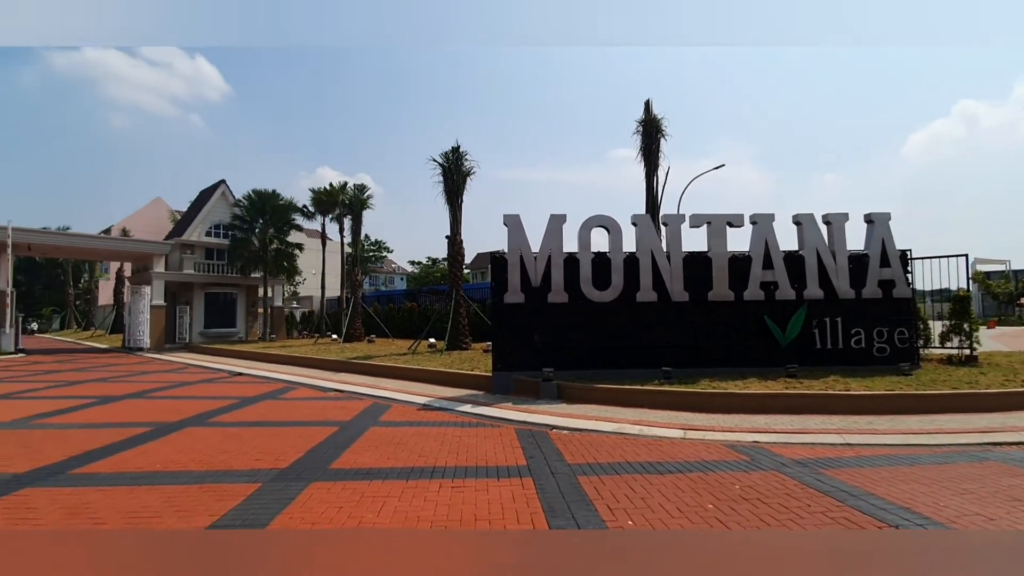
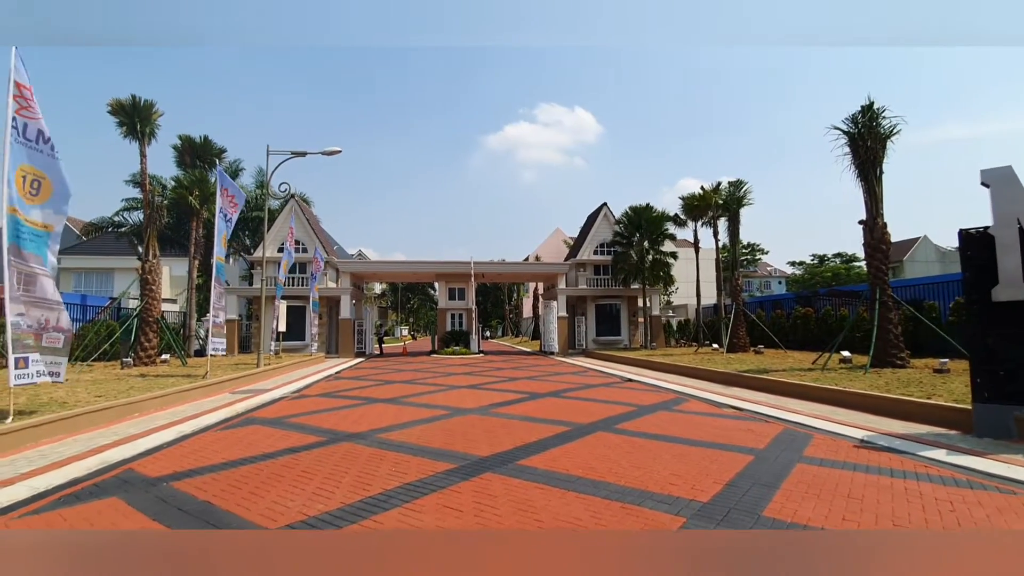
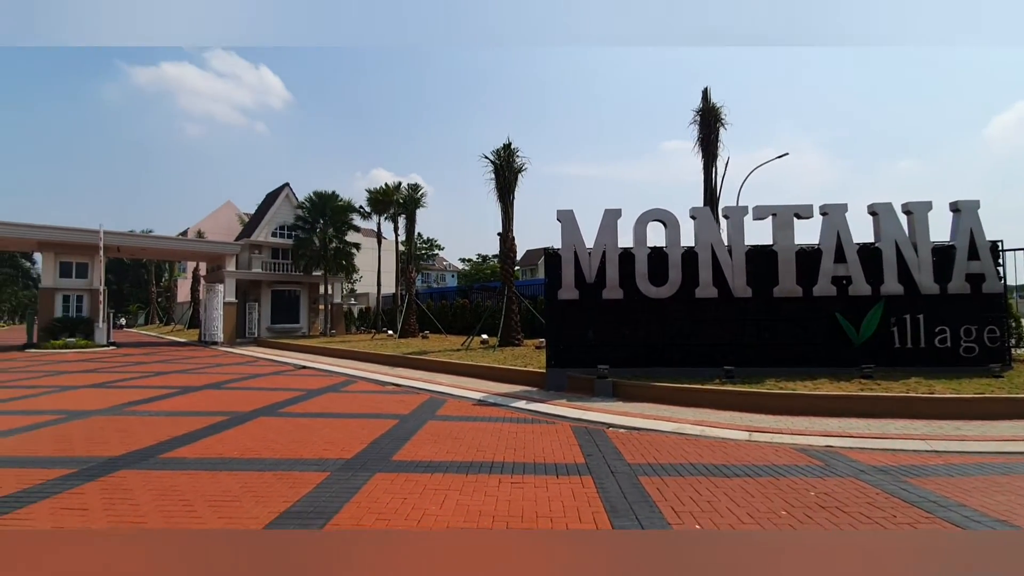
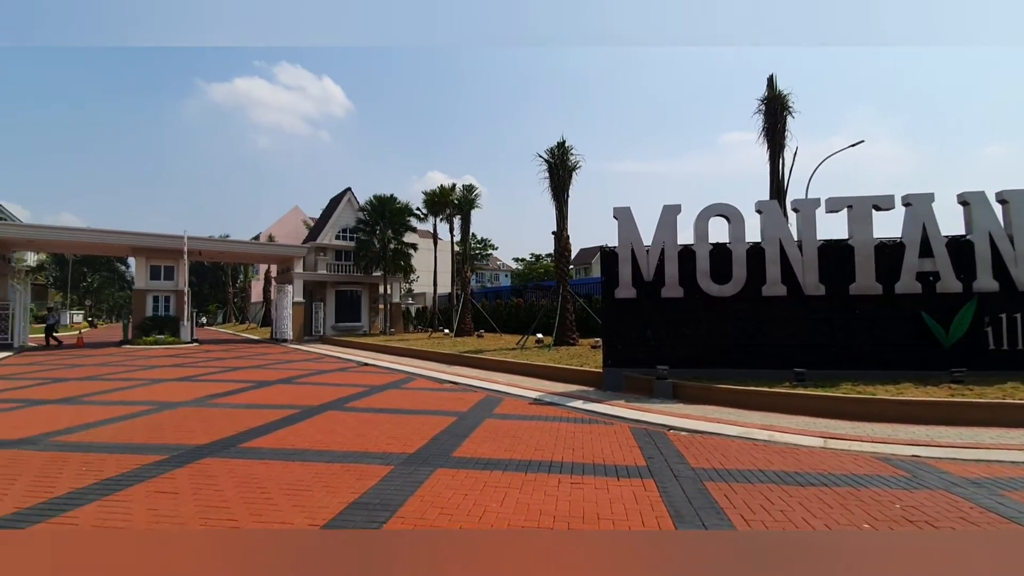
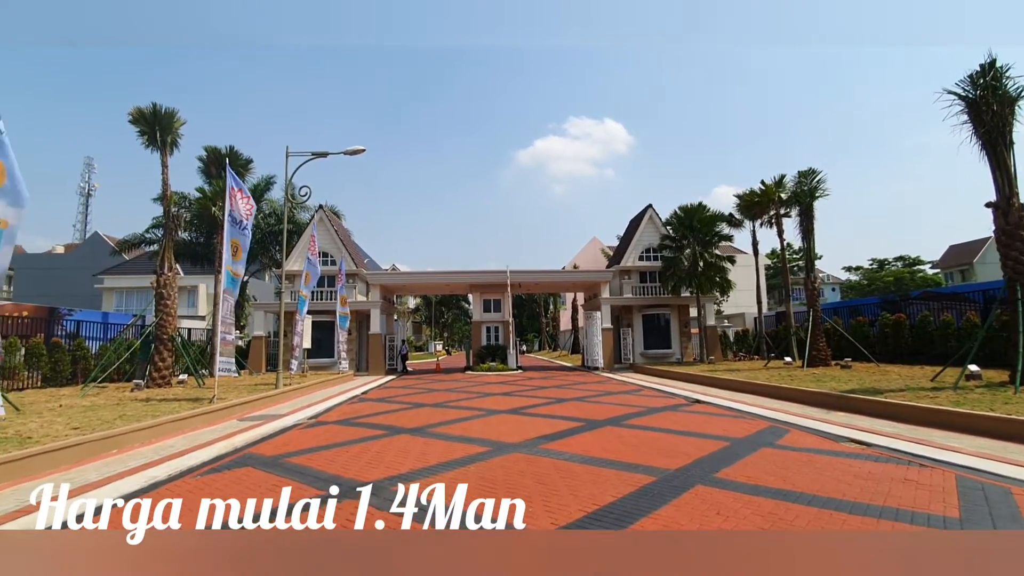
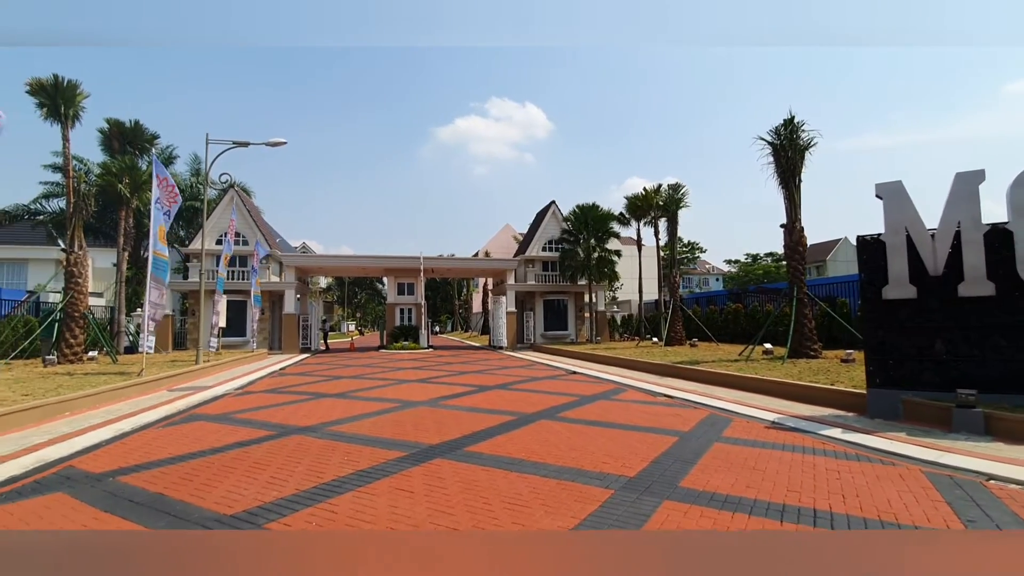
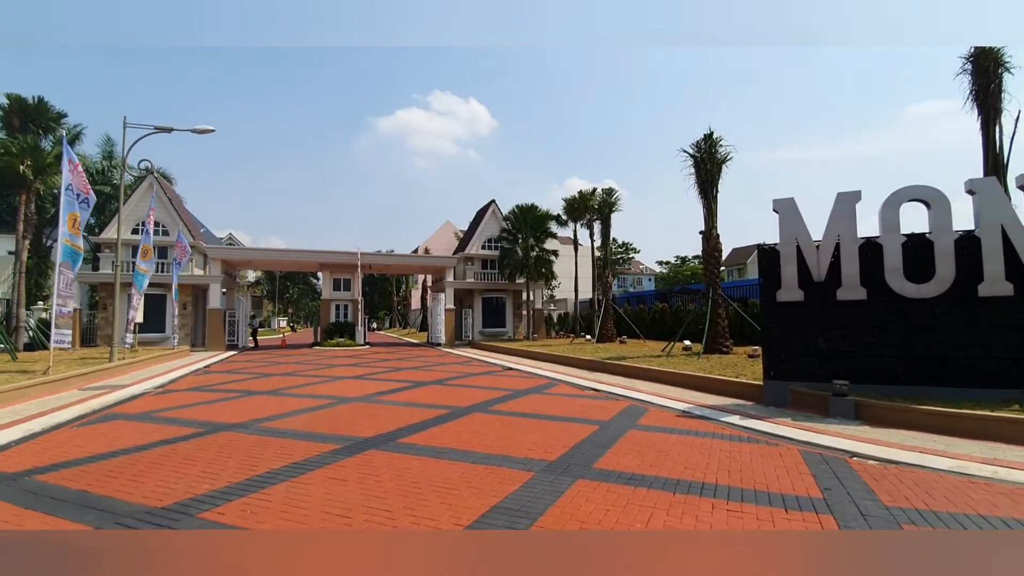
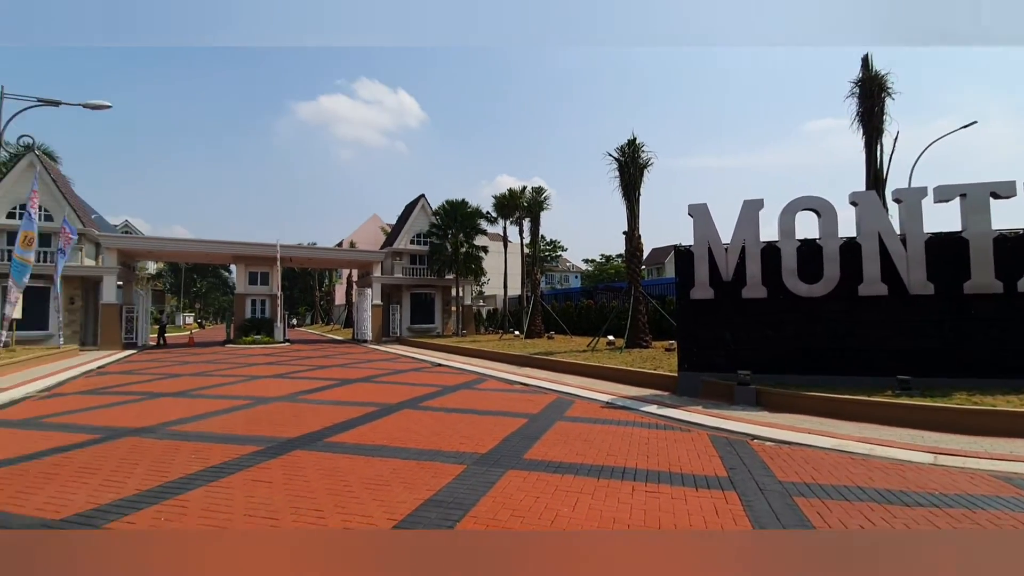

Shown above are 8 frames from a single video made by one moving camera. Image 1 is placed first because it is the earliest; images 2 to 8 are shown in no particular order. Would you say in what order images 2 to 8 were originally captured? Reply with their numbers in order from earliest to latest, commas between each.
3, 4, 8, 7, 6, 2, 5
